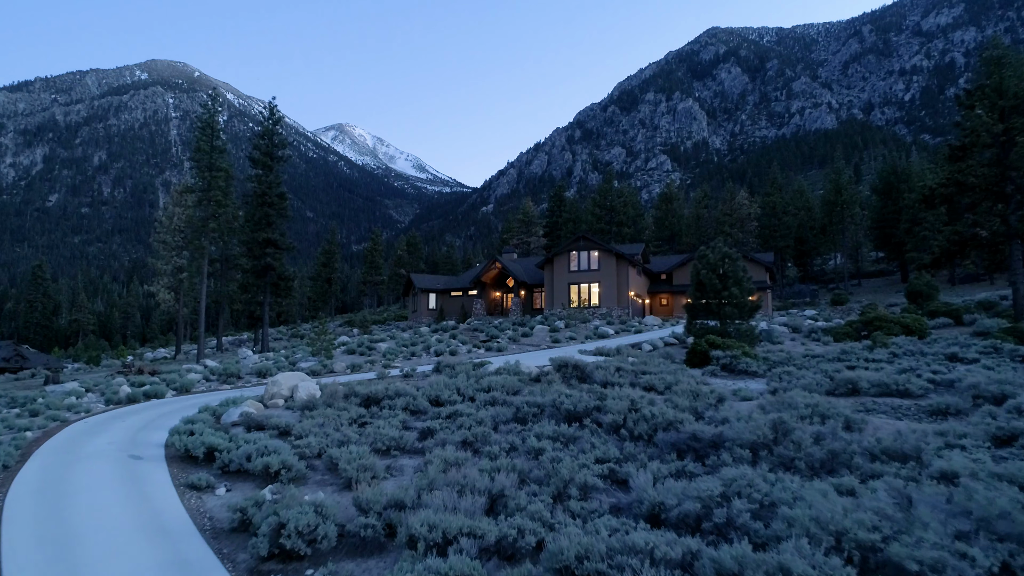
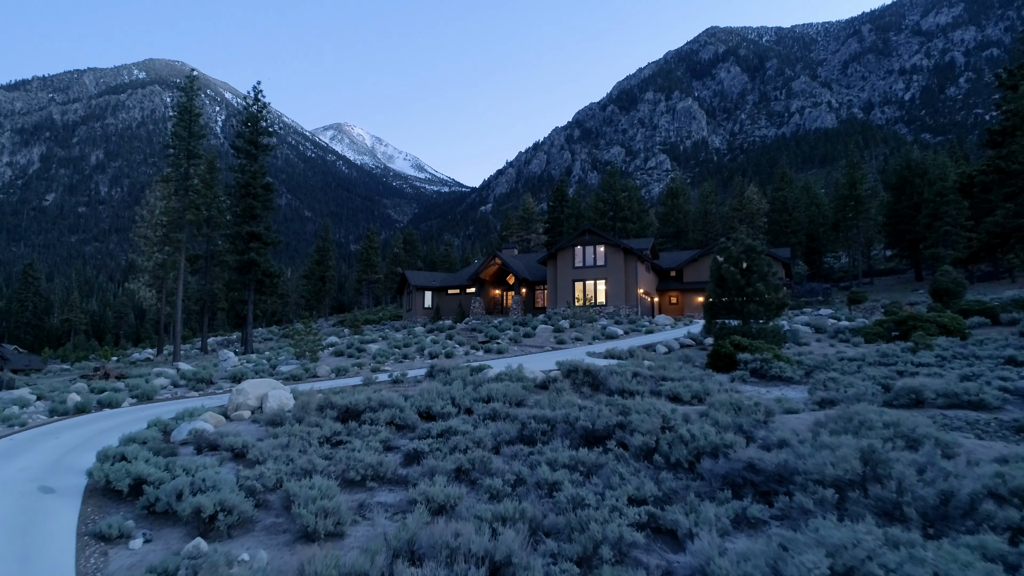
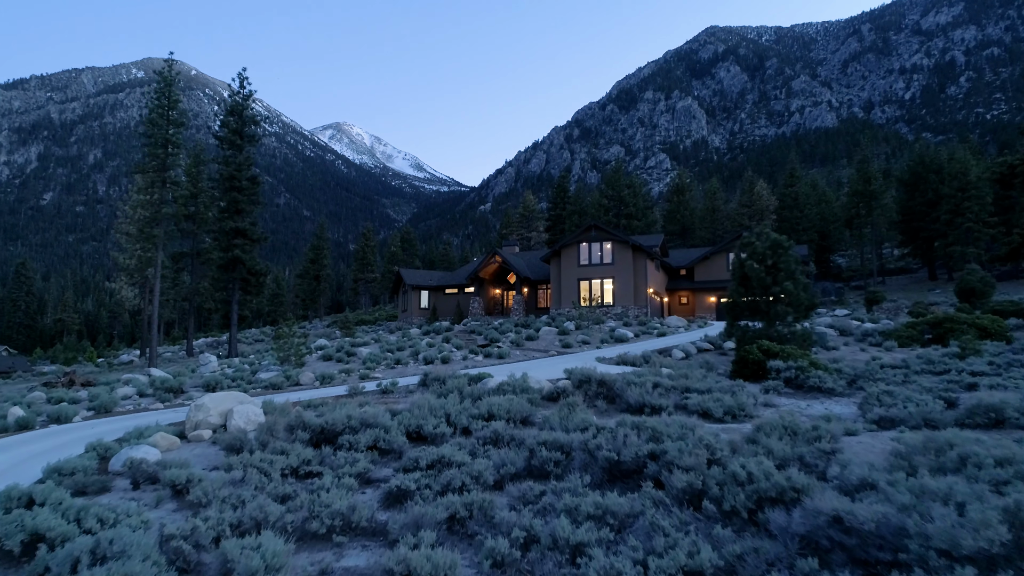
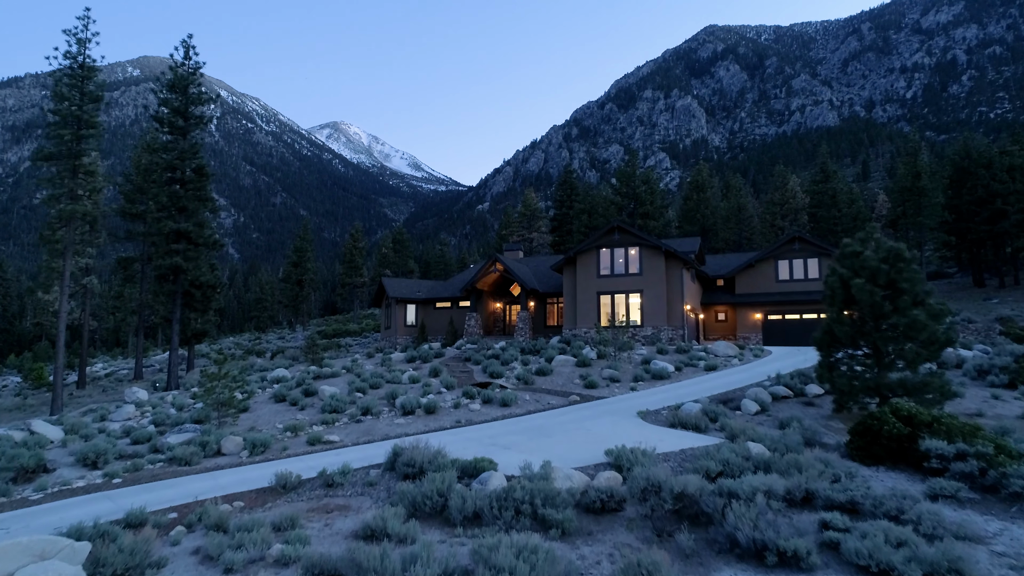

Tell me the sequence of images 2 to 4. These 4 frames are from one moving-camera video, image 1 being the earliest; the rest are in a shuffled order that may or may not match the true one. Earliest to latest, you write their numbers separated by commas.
2, 3, 4
